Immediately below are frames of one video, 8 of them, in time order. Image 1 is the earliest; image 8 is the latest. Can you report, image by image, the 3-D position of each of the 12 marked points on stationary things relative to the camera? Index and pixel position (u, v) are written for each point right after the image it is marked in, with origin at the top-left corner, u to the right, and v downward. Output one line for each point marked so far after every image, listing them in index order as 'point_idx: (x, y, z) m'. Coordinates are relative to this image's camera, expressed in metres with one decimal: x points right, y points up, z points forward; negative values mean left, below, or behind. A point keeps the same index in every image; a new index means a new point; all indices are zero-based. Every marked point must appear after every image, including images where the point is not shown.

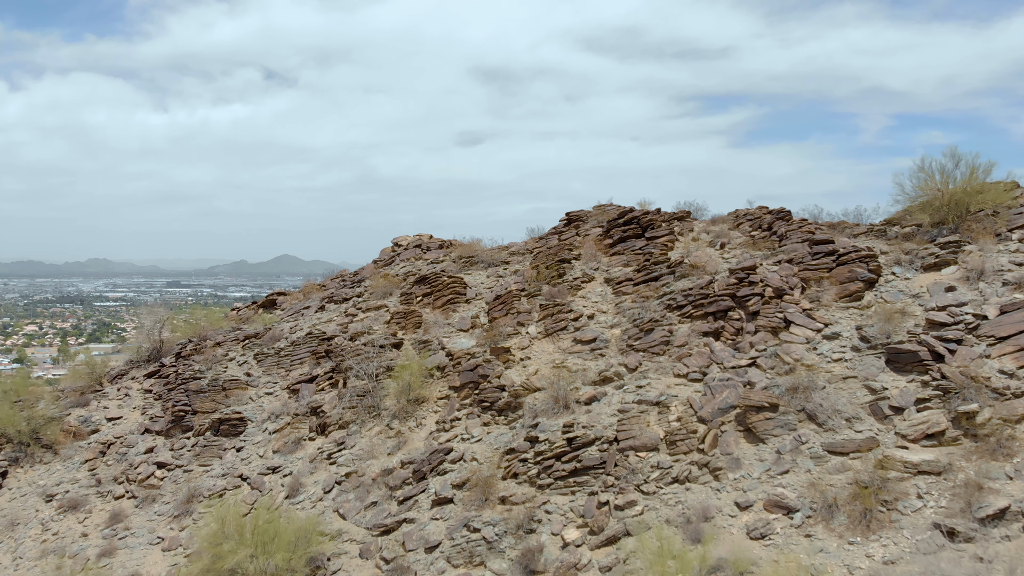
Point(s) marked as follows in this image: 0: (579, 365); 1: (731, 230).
0: (+1.1, -1.2, +13.0) m
1: (+4.4, +1.1, +16.3) m
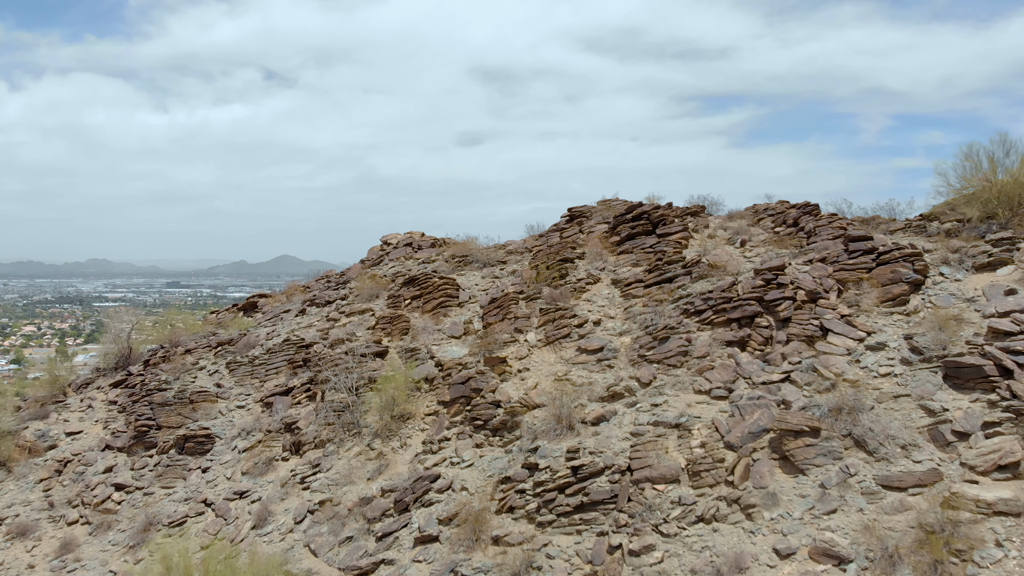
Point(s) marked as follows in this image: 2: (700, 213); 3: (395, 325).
0: (+1.0, -1.3, +11.4) m
1: (+4.3, +1.1, +14.7) m
2: (+3.7, +1.5, +15.8) m
3: (-2.1, -0.7, +14.8) m
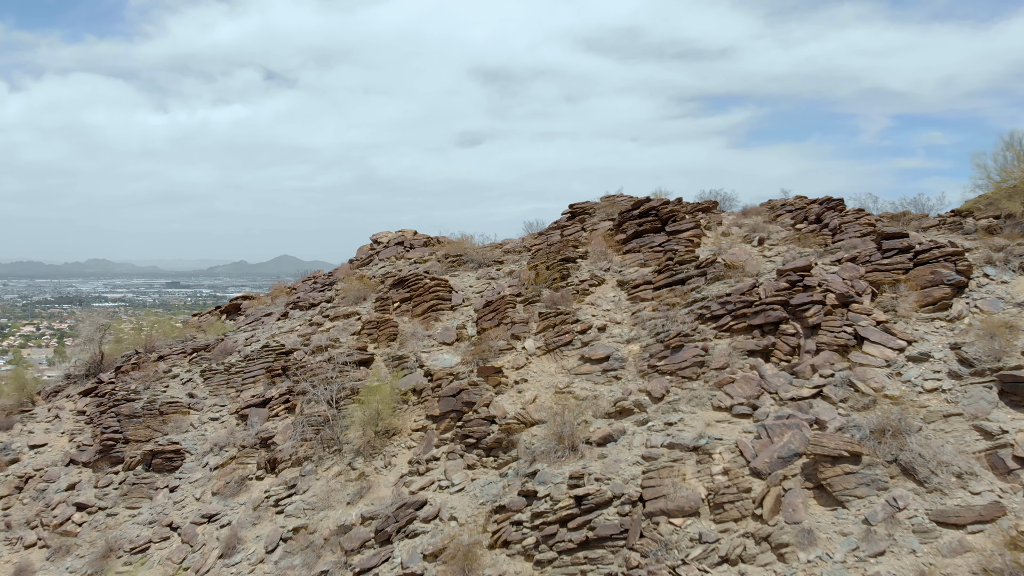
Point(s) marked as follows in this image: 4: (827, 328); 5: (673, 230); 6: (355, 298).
0: (+1.0, -1.3, +10.2) m
1: (+4.3, +1.0, +13.5) m
2: (+3.6, +1.4, +14.7) m
3: (-2.2, -0.7, +13.6) m
4: (+3.7, -0.5, +9.6) m
5: (+2.7, +1.0, +13.3) m
6: (-3.1, -0.2, +15.8) m
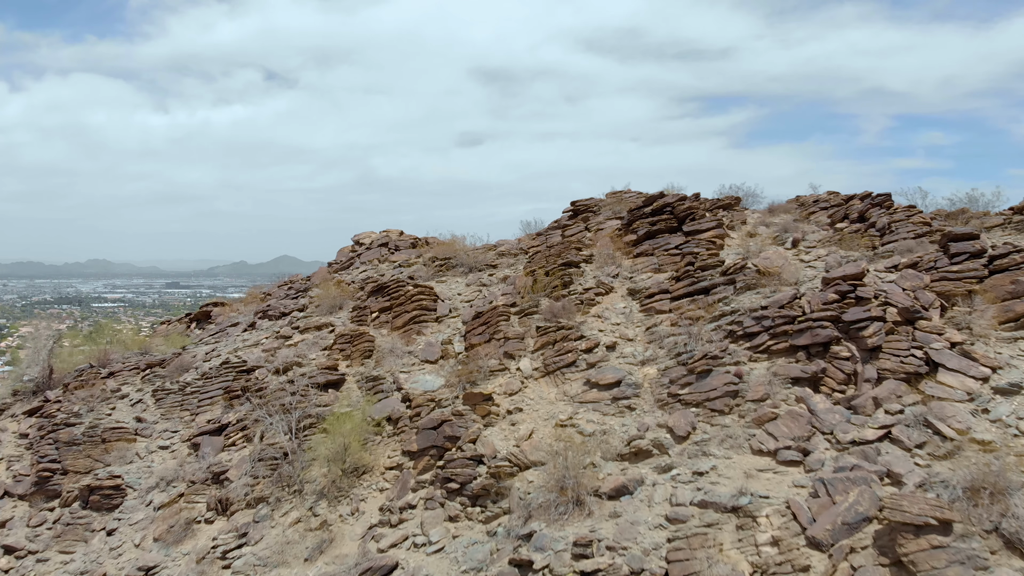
0: (+0.9, -1.4, +8.4) m
1: (+4.2, +0.9, +11.7) m
2: (+3.5, +1.3, +12.9) m
3: (-2.3, -0.8, +11.8) m
4: (+3.6, -0.6, +7.8) m
5: (+2.6, +0.8, +11.5) m
6: (-3.2, -0.3, +14.0) m
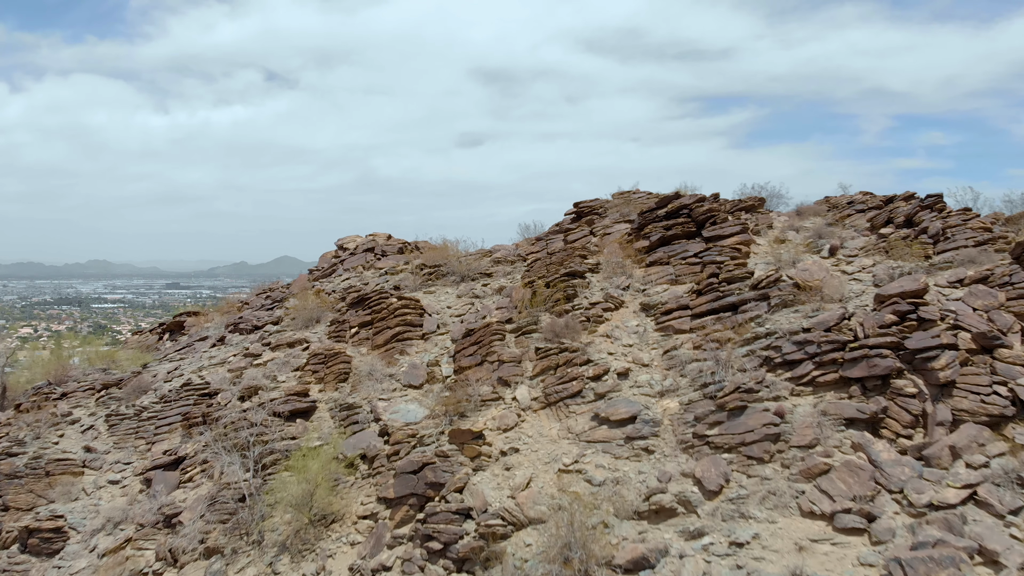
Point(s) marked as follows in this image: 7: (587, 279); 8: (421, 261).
0: (+0.8, -1.6, +7.0) m
1: (+4.1, +0.8, +10.3) m
2: (+3.5, +1.1, +11.4) m
3: (-2.3, -1.0, +10.4) m
4: (+3.6, -0.8, +6.4) m
5: (+2.5, +0.7, +10.1) m
6: (-3.2, -0.5, +12.6) m
7: (+1.0, +0.1, +10.3) m
8: (-1.6, +0.5, +13.9) m
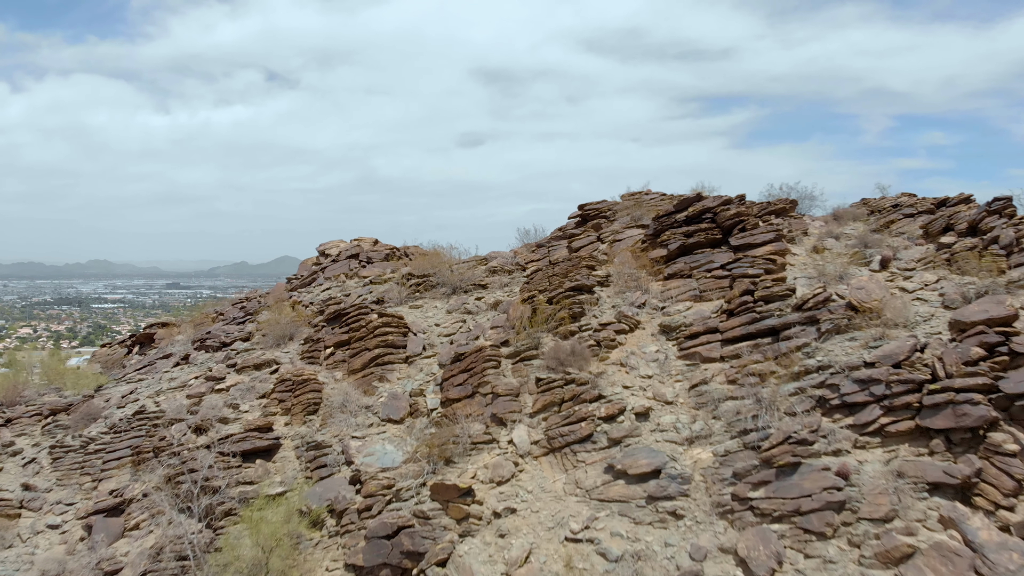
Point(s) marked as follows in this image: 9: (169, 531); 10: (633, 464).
0: (+0.8, -1.8, +5.6) m
1: (+4.1, +0.6, +8.9) m
2: (+3.5, +0.9, +10.1) m
3: (-2.4, -1.2, +9.0) m
4: (+3.6, -1.0, +5.0) m
5: (+2.5, +0.5, +8.7) m
6: (-3.3, -0.7, +11.2) m
7: (+0.9, -0.1, +8.9) m
8: (-1.6, +0.3, +12.5) m
9: (-3.1, -2.3, +7.7) m
10: (+0.9, -1.4, +6.2) m
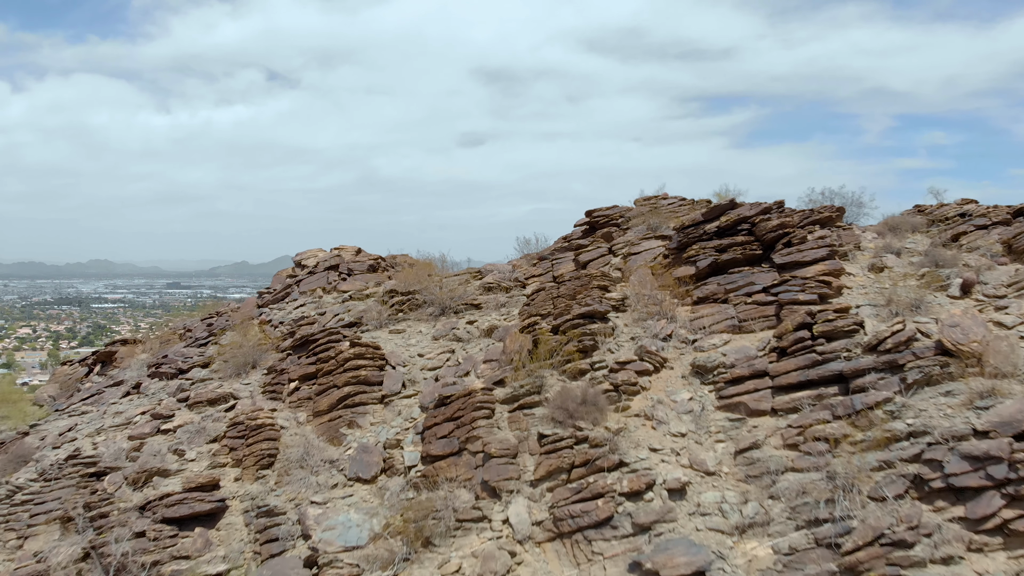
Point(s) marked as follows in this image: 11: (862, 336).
0: (+0.7, -2.0, +4.1) m
1: (+4.1, +0.3, +7.4) m
2: (+3.4, +0.7, +8.5) m
3: (-2.4, -1.4, +7.5) m
4: (+3.5, -1.2, +3.5) m
5: (+2.5, +0.2, +7.2) m
6: (-3.3, -0.9, +9.7) m
7: (+0.9, -0.3, +7.4) m
8: (-1.6, 0.0, +11.0) m
9: (-3.1, -2.6, +6.2) m
10: (+0.9, -1.6, +4.7) m
11: (+2.5, -0.3, +5.8) m
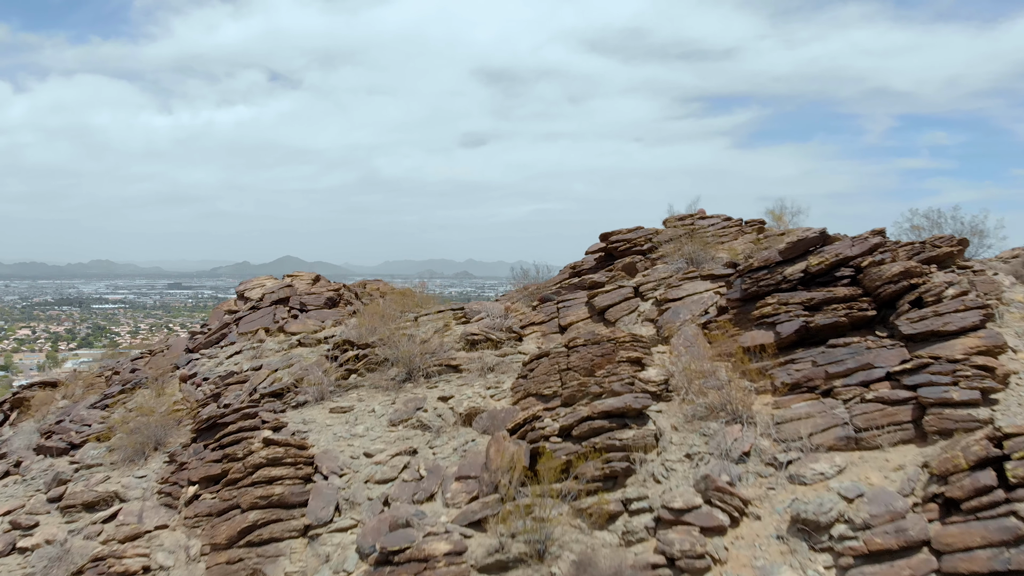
0: (+0.7, -2.5, +1.6) m
1: (+4.0, -0.2, +4.9) m
2: (+3.4, +0.2, +6.1) m
3: (-2.5, -1.9, +5.1) m
4: (+3.4, -1.7, +1.0) m
5: (+2.4, -0.3, +4.7) m
6: (-3.3, -1.4, +7.2) m
7: (+0.8, -0.8, +4.9) m
8: (-1.7, -0.4, +8.6) m
9: (-3.2, -3.1, +3.7) m
10: (+0.8, -2.1, +2.2) m
11: (+2.4, -0.8, +3.4) m
